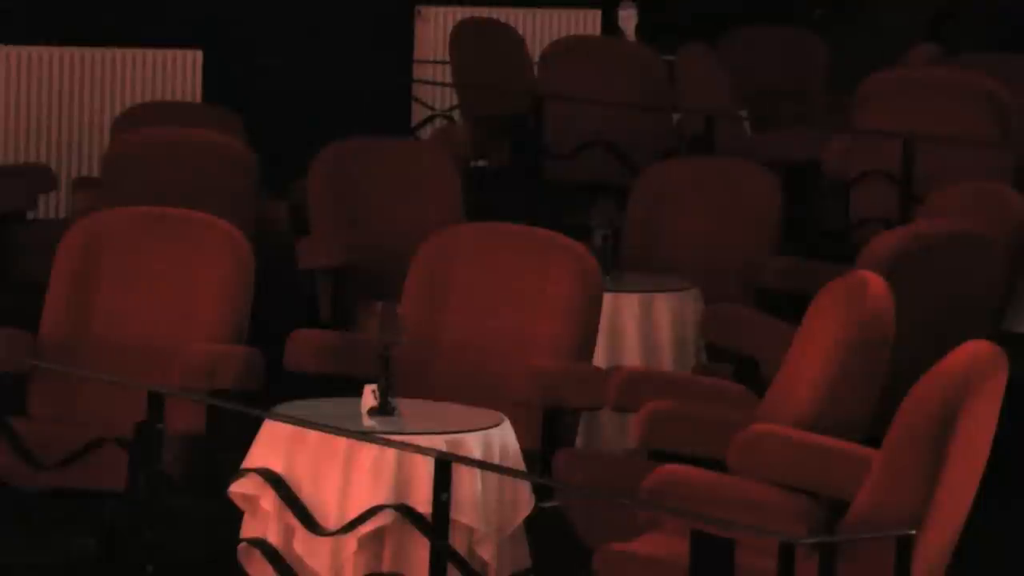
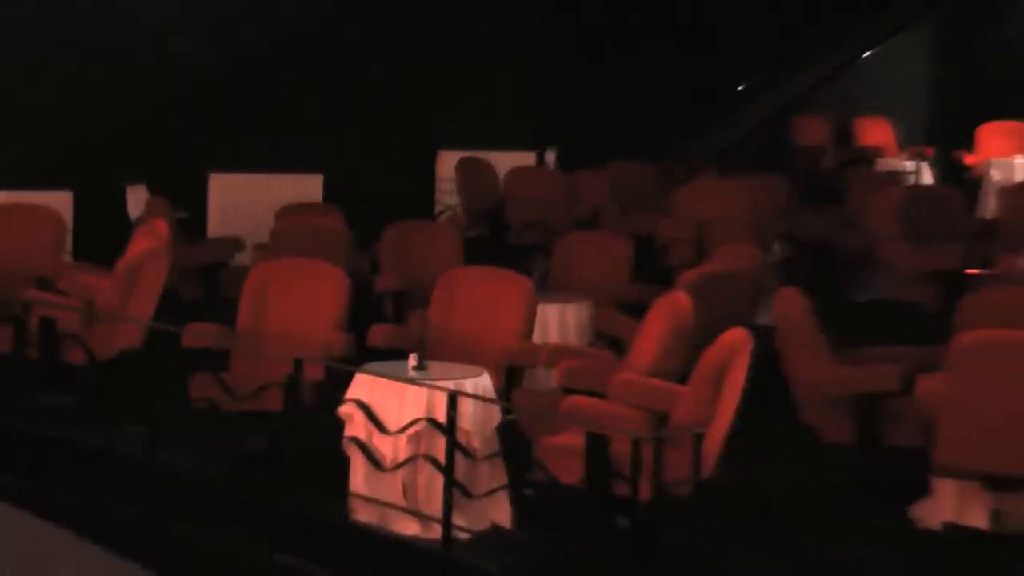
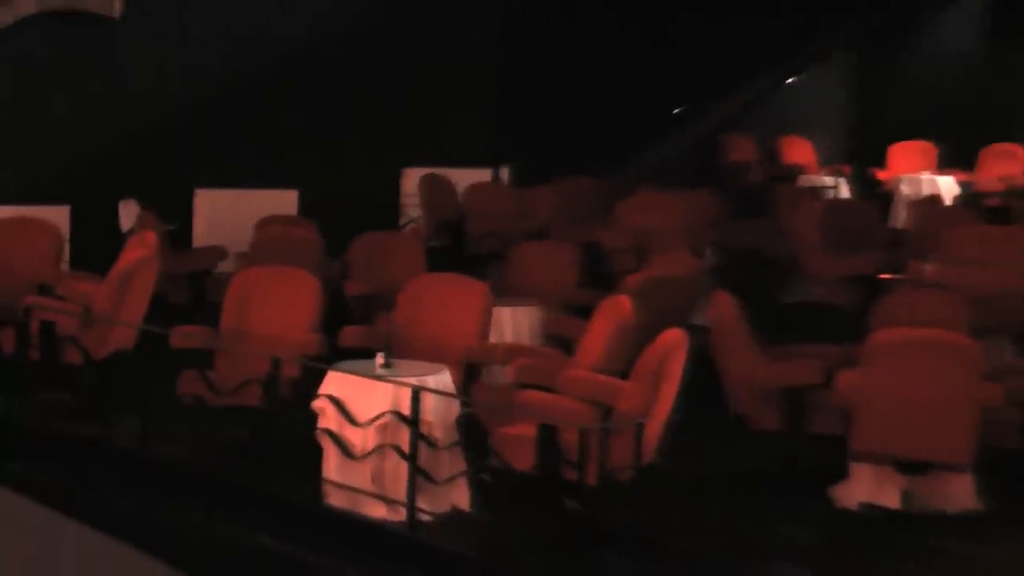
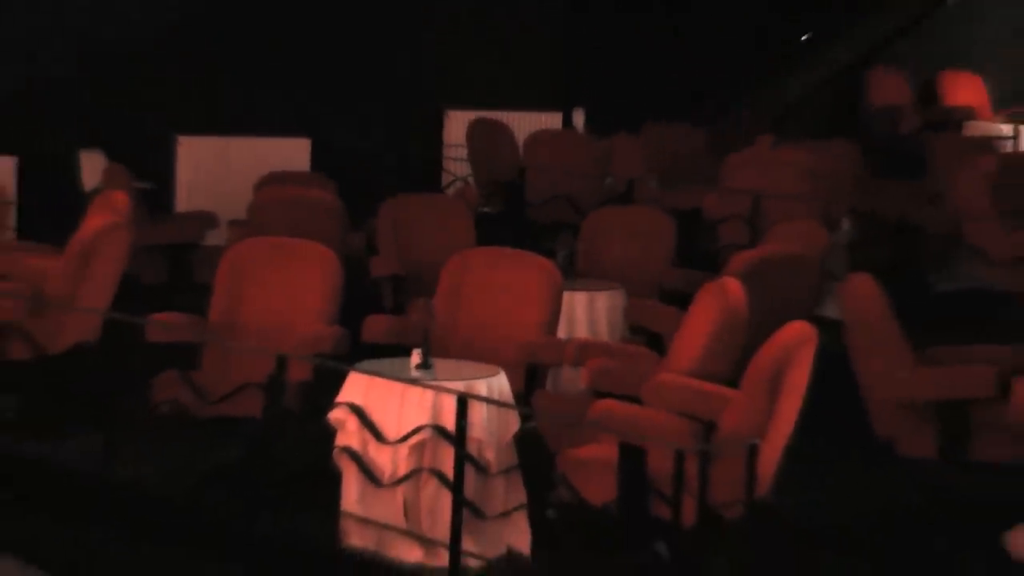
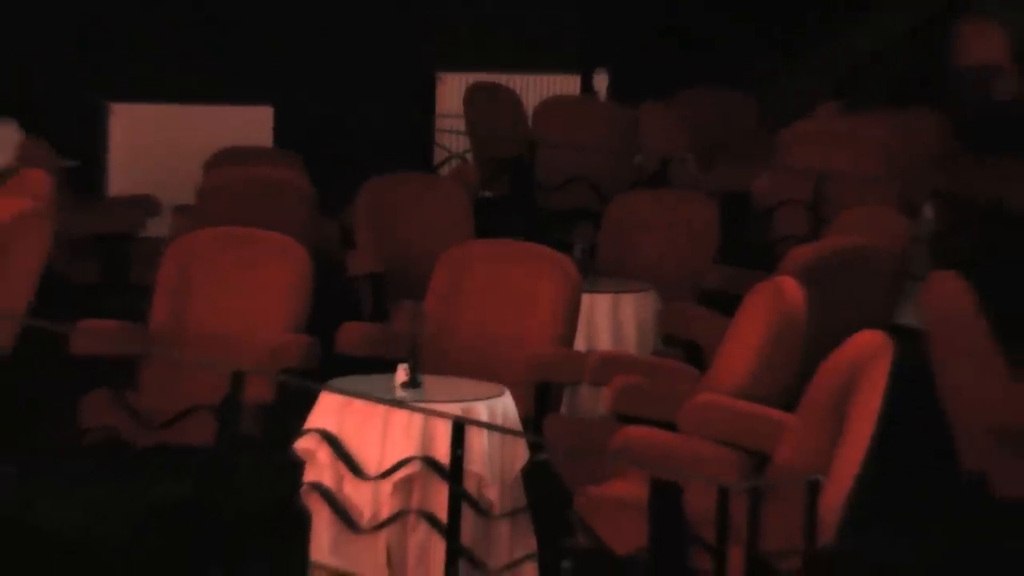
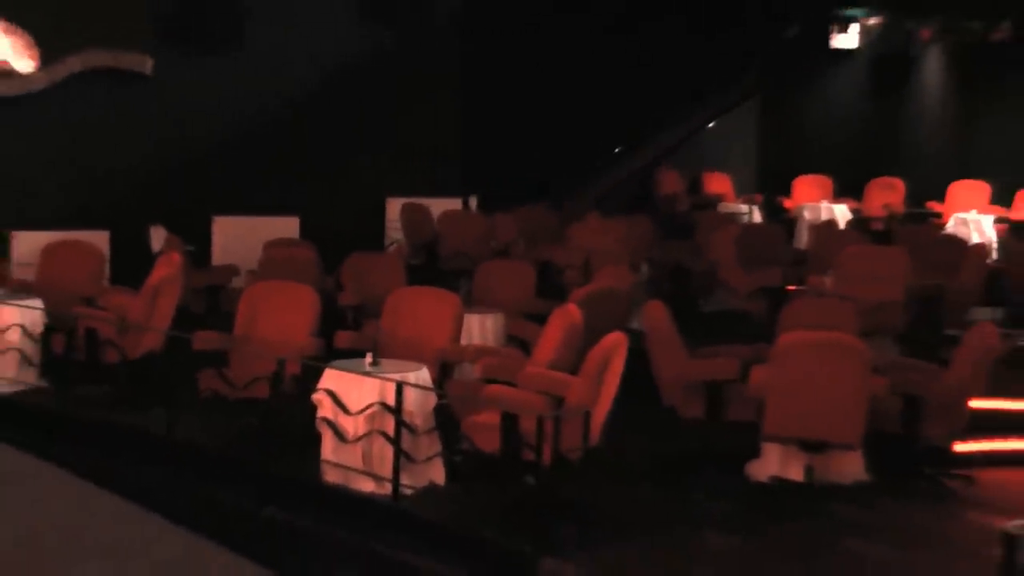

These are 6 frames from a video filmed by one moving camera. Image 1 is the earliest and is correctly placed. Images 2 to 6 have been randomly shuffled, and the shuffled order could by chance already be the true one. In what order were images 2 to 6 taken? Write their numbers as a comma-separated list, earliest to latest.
5, 4, 2, 3, 6
